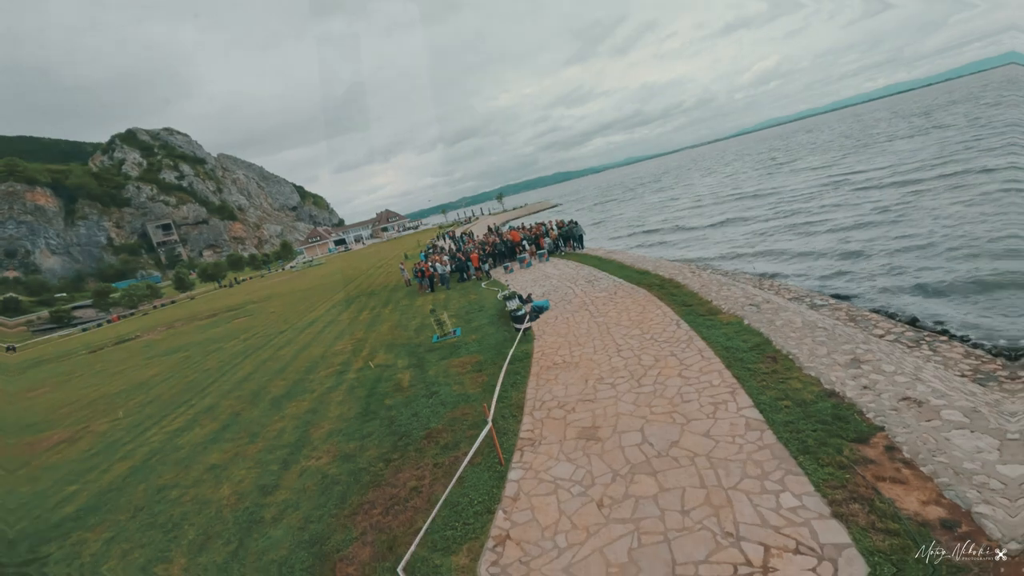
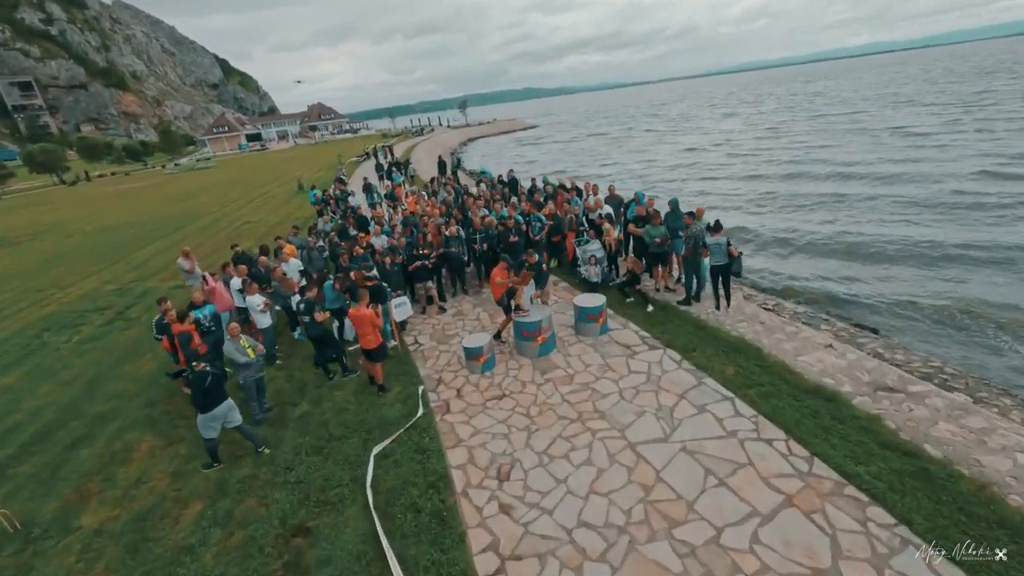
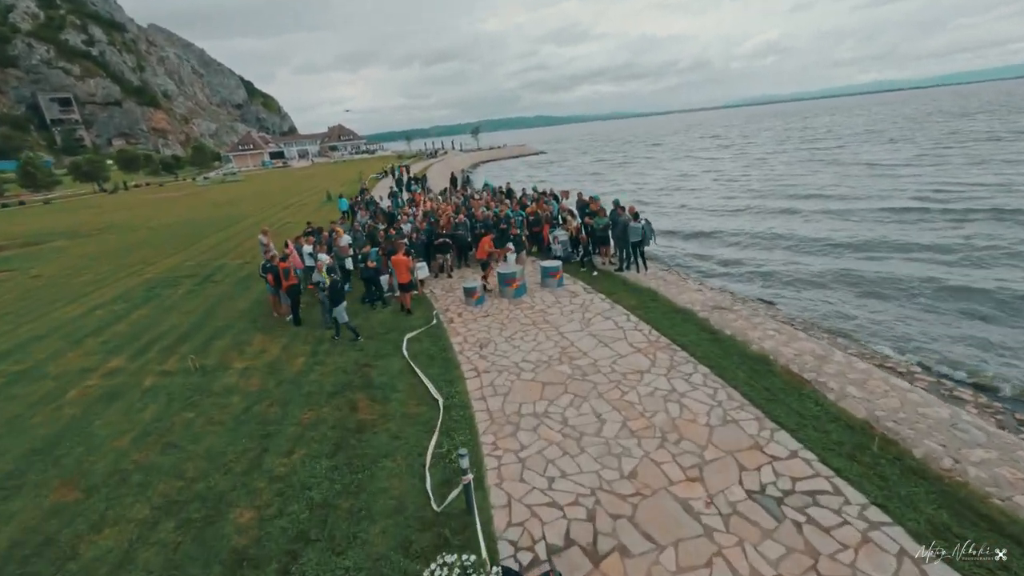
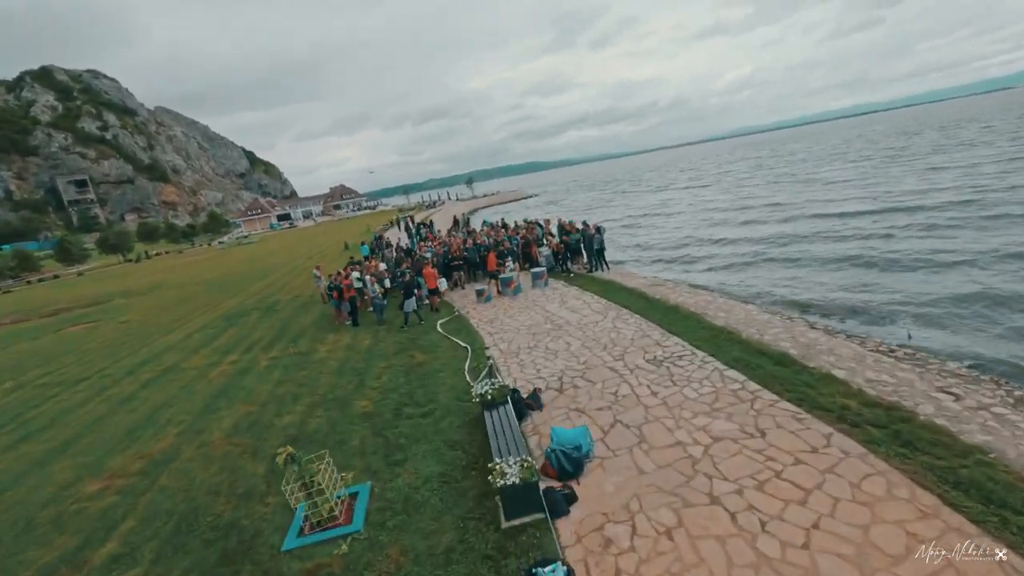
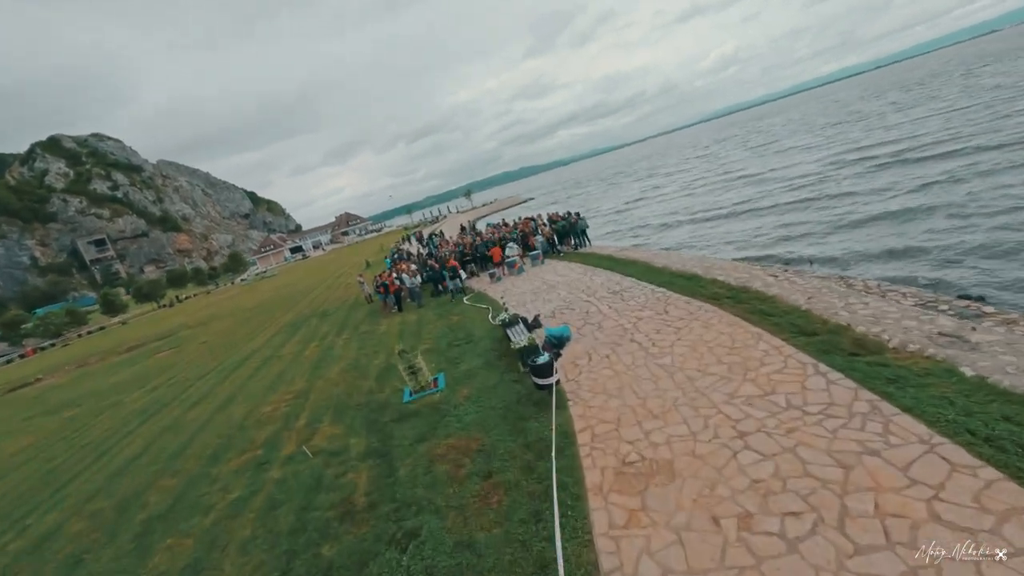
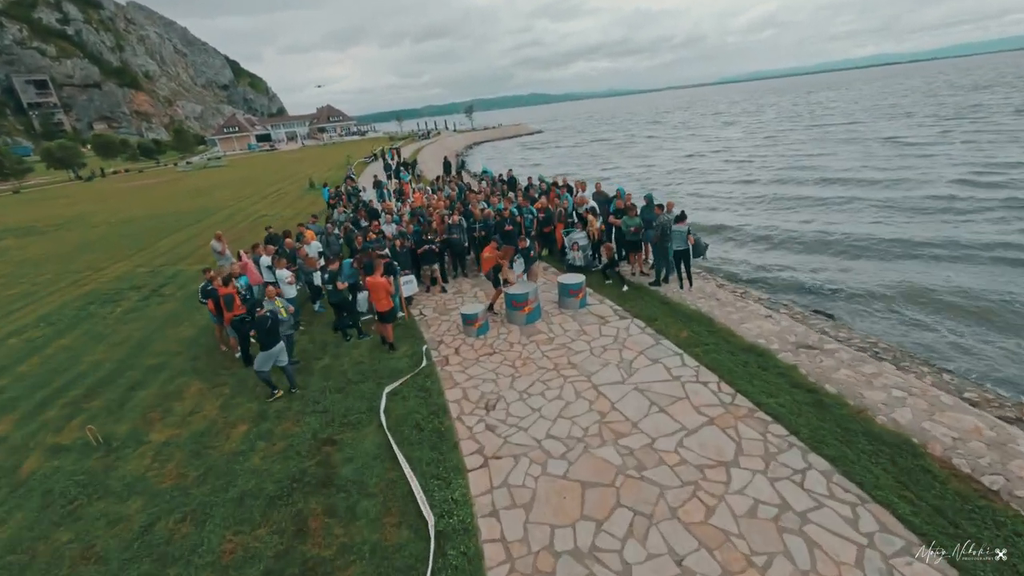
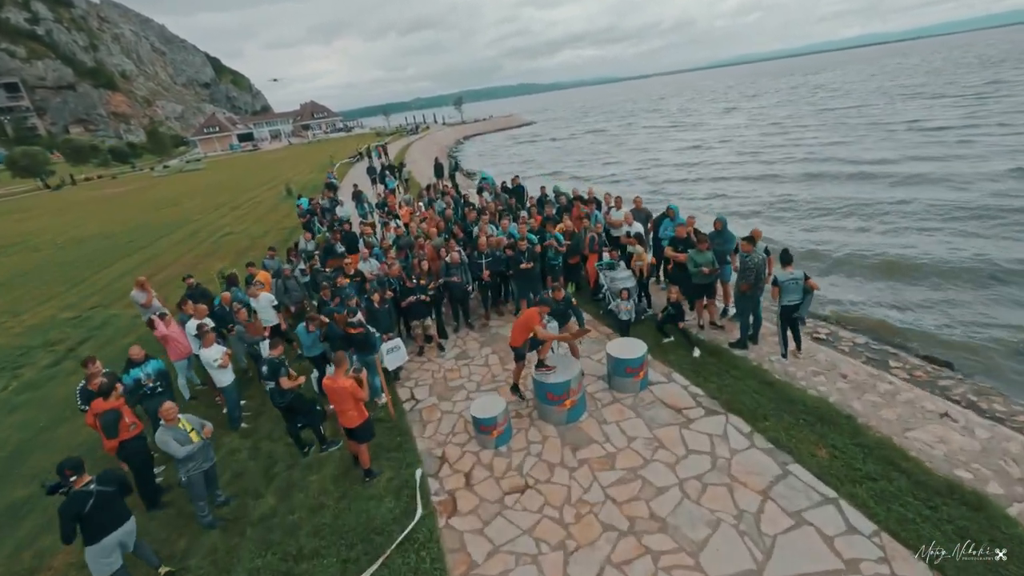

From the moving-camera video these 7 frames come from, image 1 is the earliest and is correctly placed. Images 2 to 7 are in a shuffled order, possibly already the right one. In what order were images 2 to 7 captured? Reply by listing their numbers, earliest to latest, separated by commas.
5, 4, 3, 6, 2, 7
